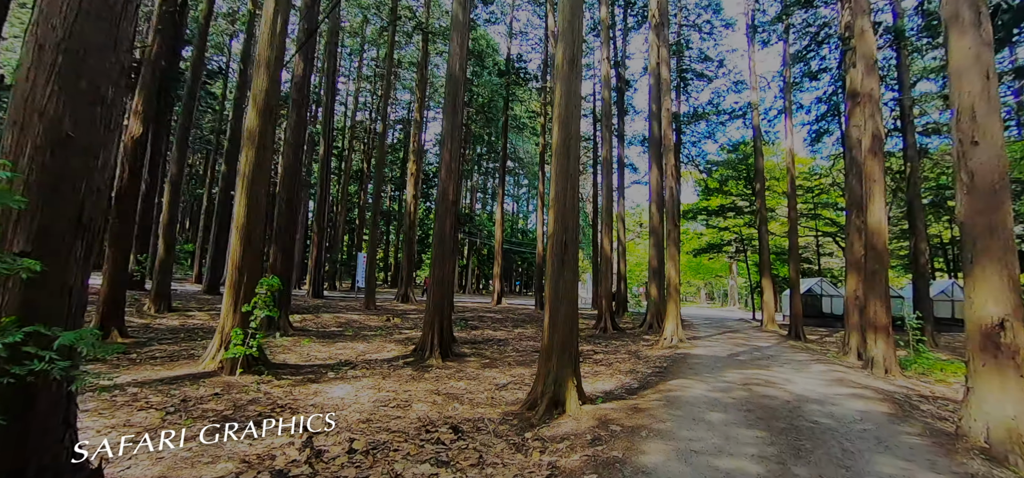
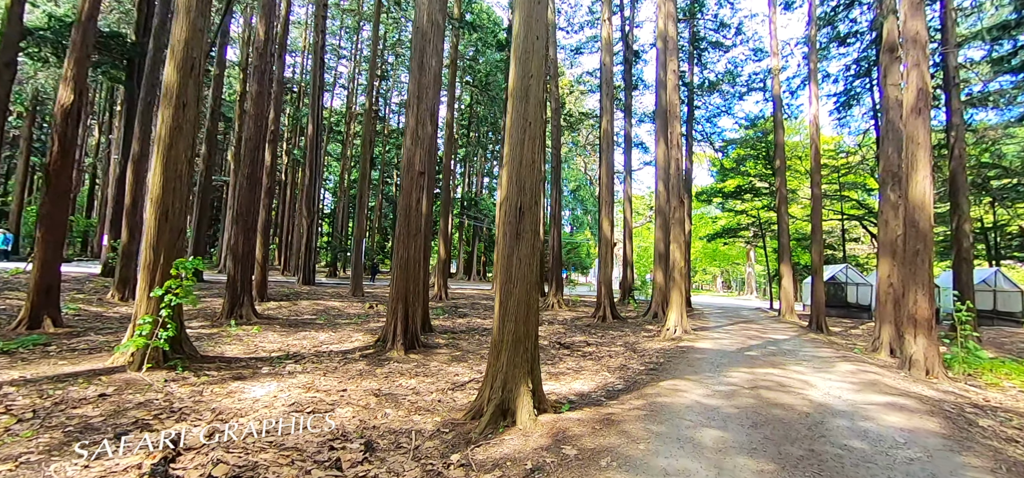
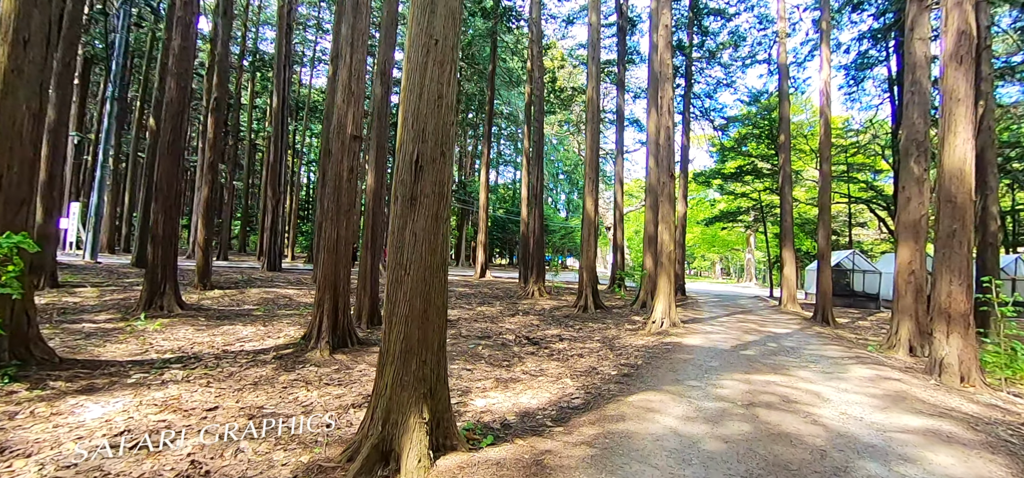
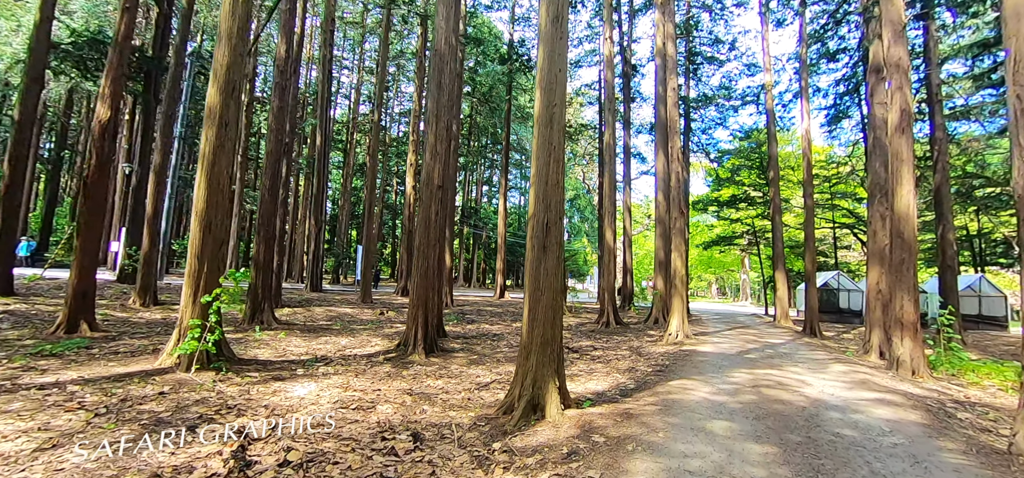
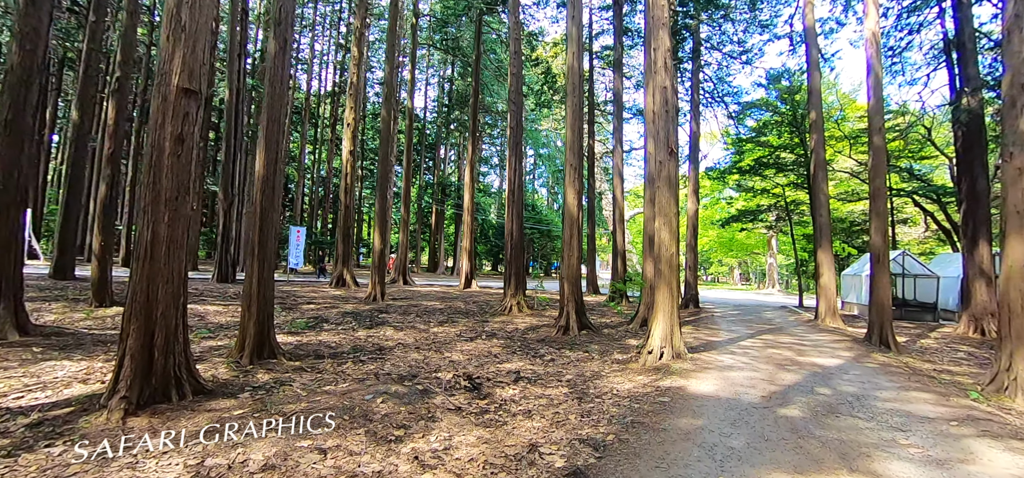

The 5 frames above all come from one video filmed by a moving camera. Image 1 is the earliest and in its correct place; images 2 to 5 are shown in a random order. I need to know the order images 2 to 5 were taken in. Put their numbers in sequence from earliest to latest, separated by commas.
4, 2, 3, 5
